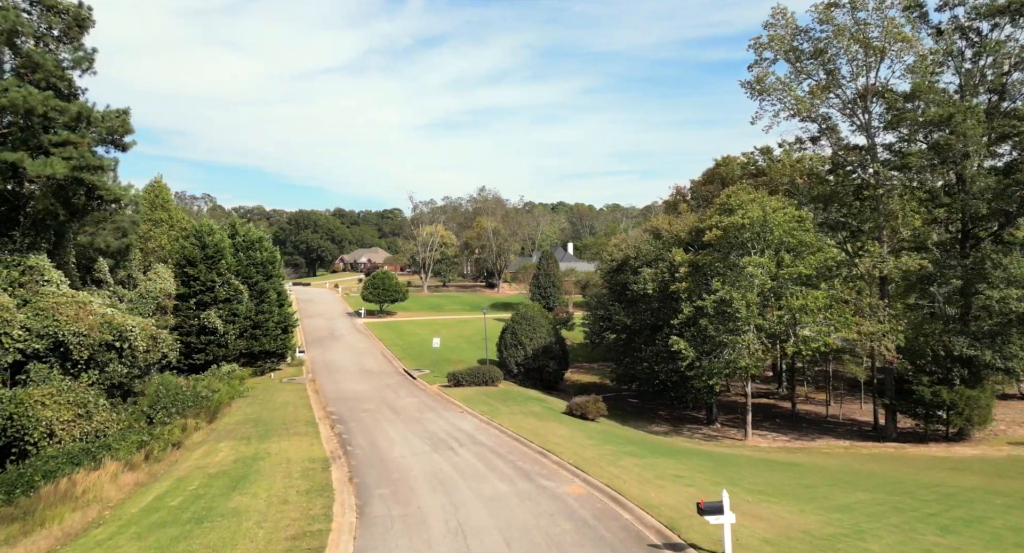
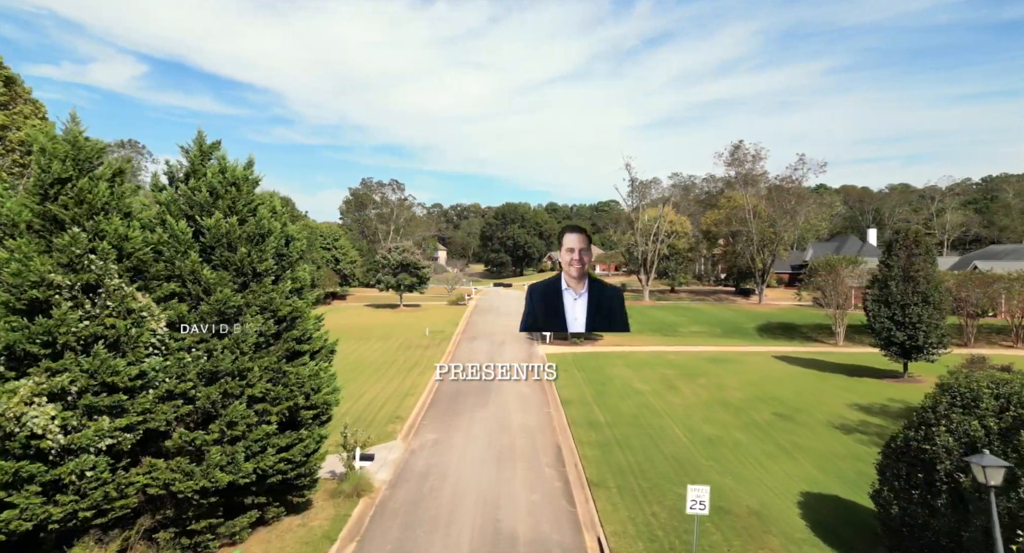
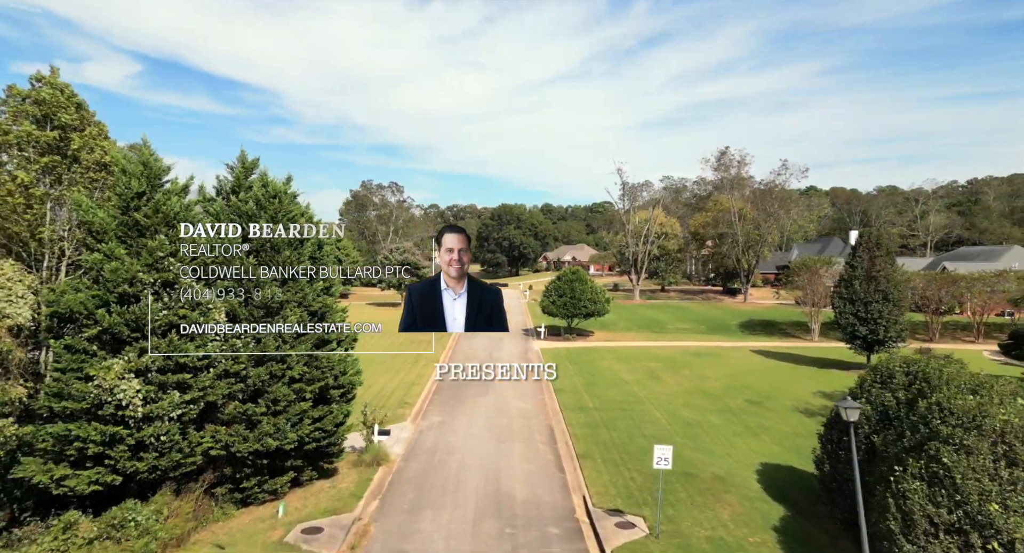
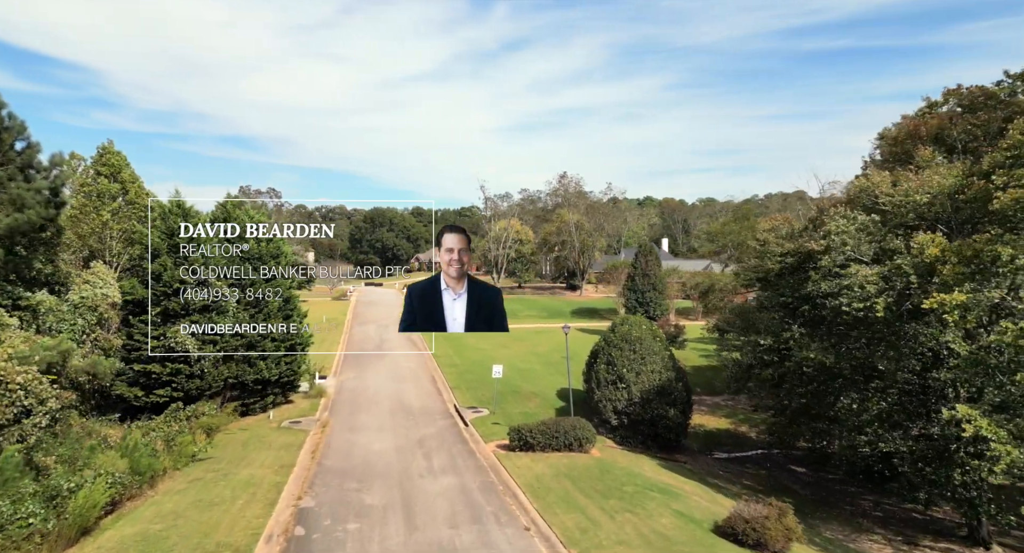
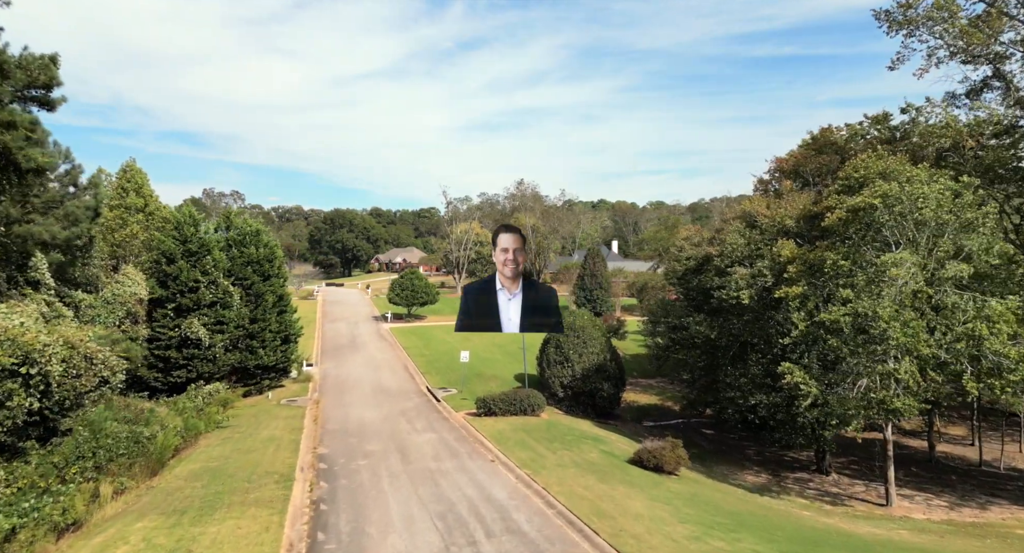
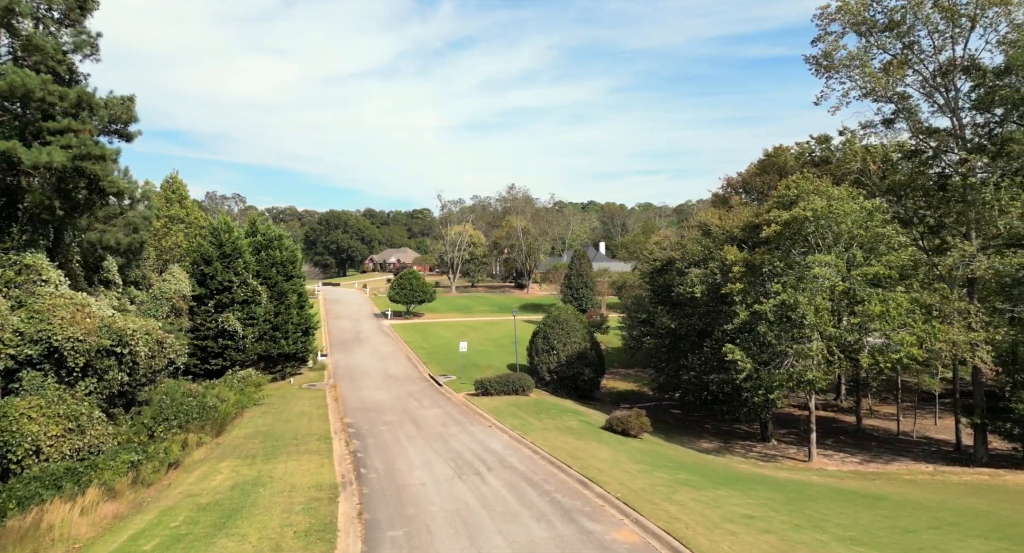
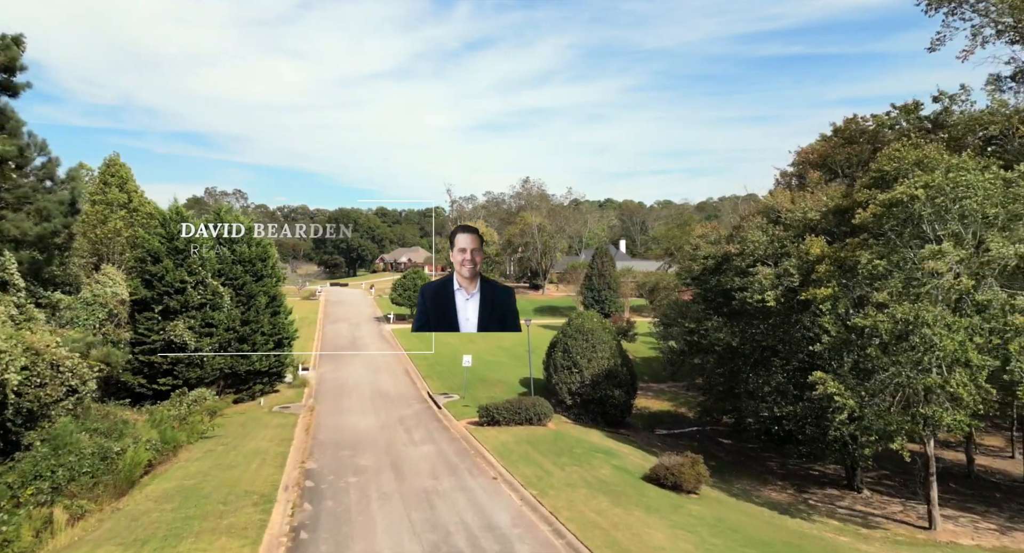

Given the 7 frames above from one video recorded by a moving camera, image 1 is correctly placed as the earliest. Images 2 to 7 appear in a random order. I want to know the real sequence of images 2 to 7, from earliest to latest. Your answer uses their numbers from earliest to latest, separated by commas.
6, 5, 7, 4, 3, 2
